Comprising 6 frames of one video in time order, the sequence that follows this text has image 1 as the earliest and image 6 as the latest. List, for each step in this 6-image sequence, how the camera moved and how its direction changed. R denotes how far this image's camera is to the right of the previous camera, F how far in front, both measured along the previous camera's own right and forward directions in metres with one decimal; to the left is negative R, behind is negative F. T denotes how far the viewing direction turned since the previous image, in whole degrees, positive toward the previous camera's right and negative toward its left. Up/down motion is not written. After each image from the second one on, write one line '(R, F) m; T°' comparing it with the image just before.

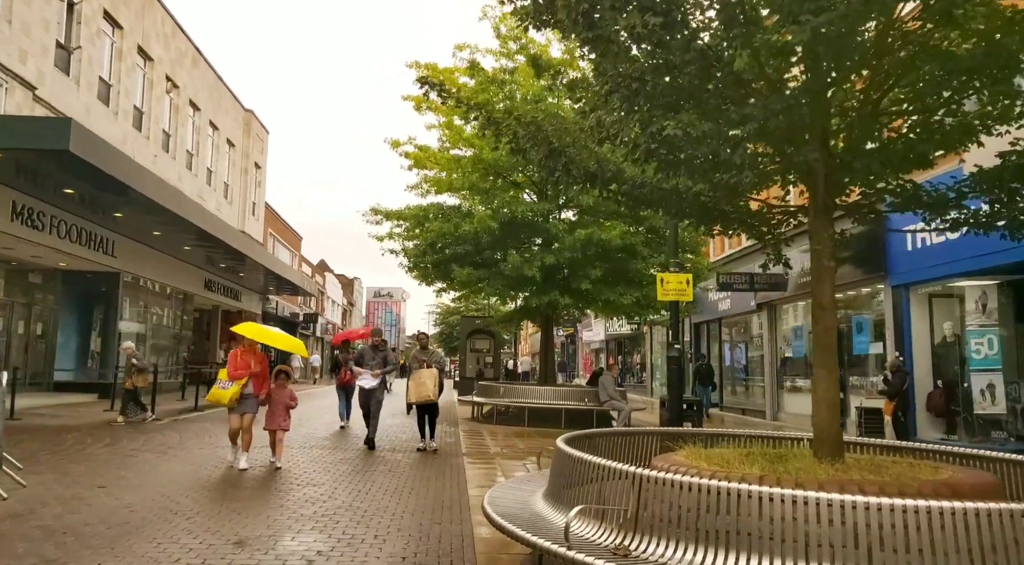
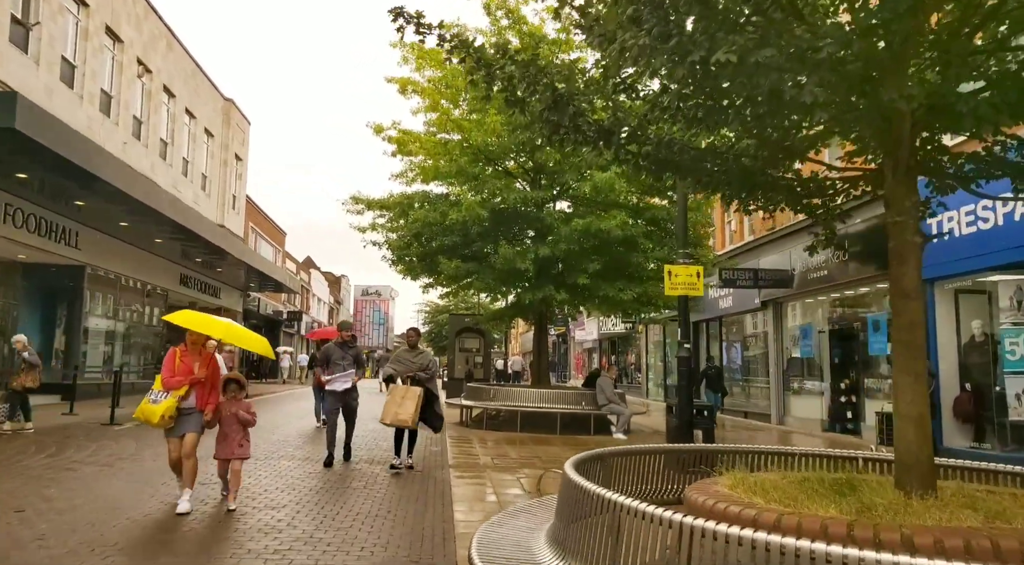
(0.0, +1.1) m; +1°
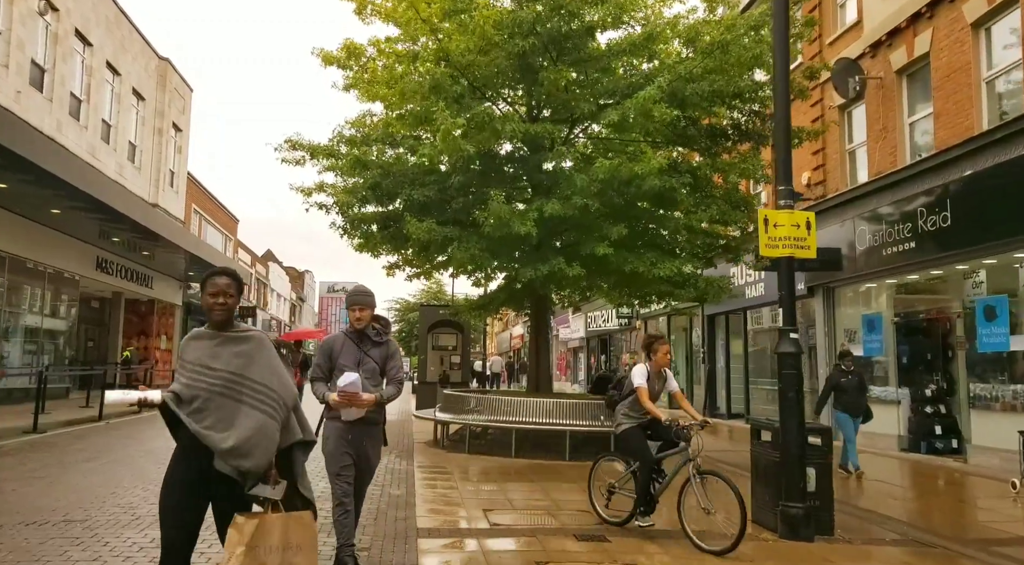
(-0.3, +3.7) m; +2°
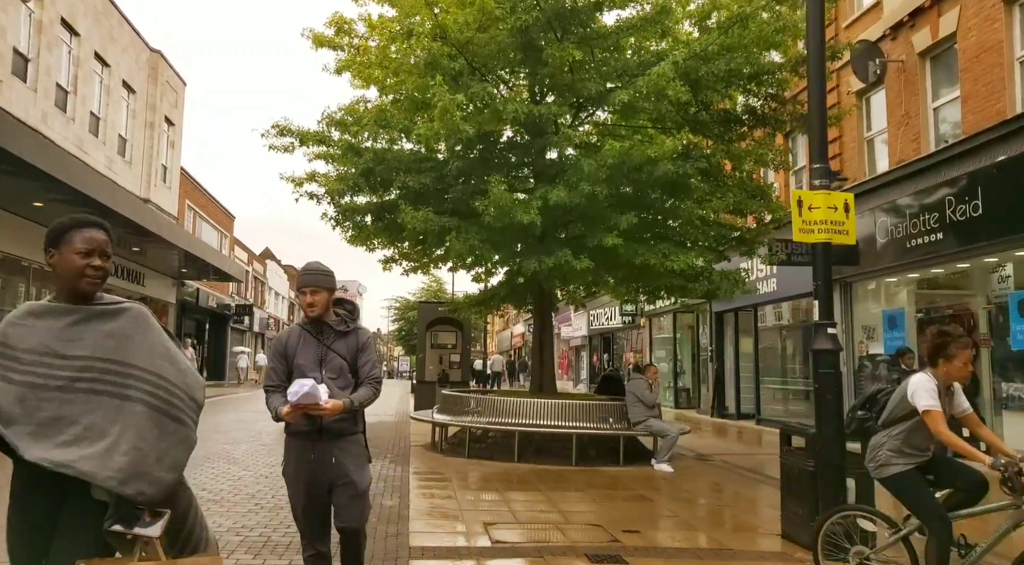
(0.0, +0.6) m; 0°
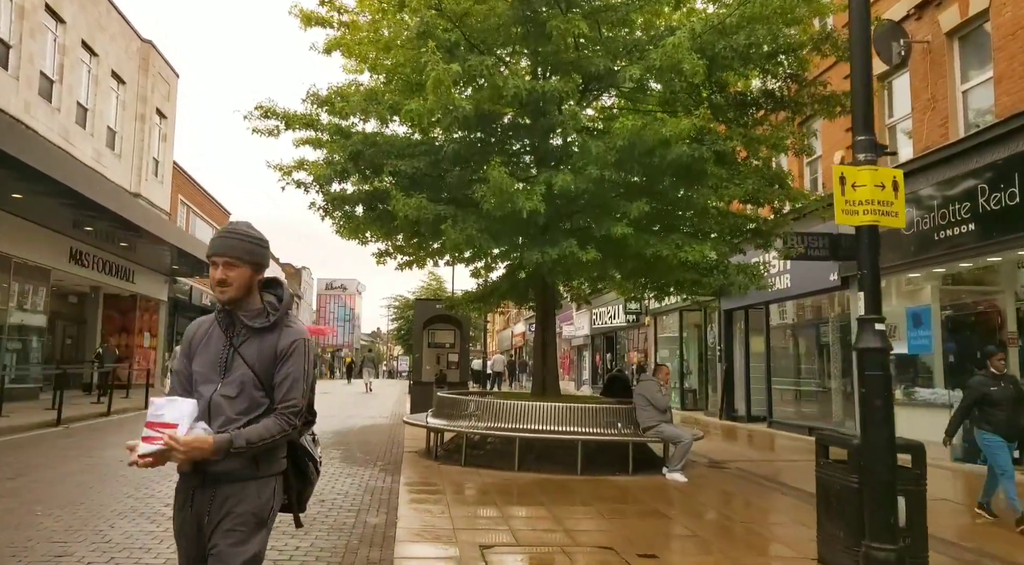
(0.0, +0.7) m; 0°
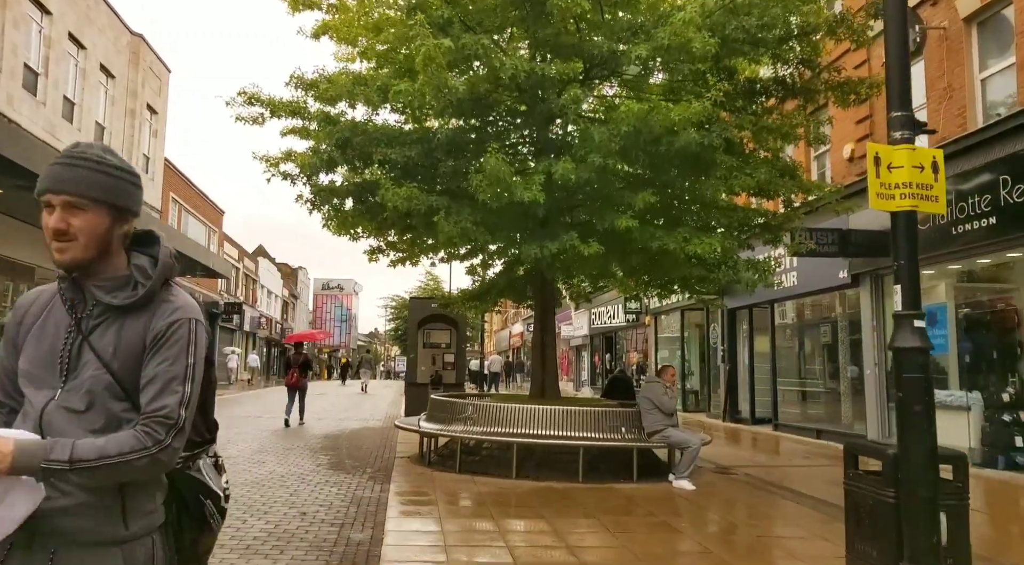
(0.0, +0.5) m; 0°
